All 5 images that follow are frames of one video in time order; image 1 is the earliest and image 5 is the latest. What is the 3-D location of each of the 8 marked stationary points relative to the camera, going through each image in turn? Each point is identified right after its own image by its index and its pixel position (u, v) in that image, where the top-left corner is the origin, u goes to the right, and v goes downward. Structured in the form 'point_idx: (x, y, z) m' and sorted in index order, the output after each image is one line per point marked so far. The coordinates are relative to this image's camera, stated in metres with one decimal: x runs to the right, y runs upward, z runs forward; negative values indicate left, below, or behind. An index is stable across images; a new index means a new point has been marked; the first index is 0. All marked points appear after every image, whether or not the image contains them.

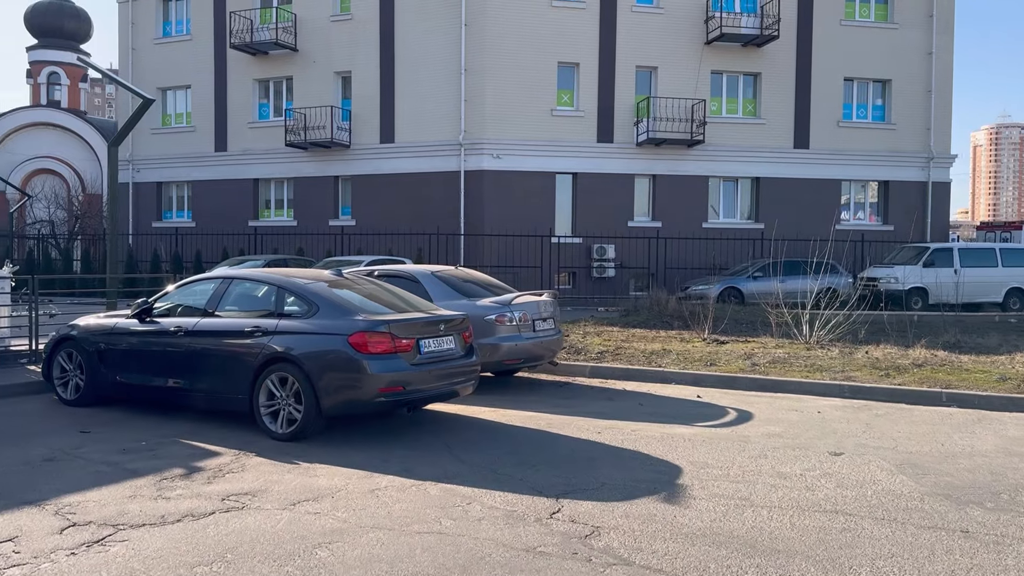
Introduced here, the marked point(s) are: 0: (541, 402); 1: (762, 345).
0: (+0.3, -1.2, +8.7) m
1: (+3.5, -0.8, +11.6) m
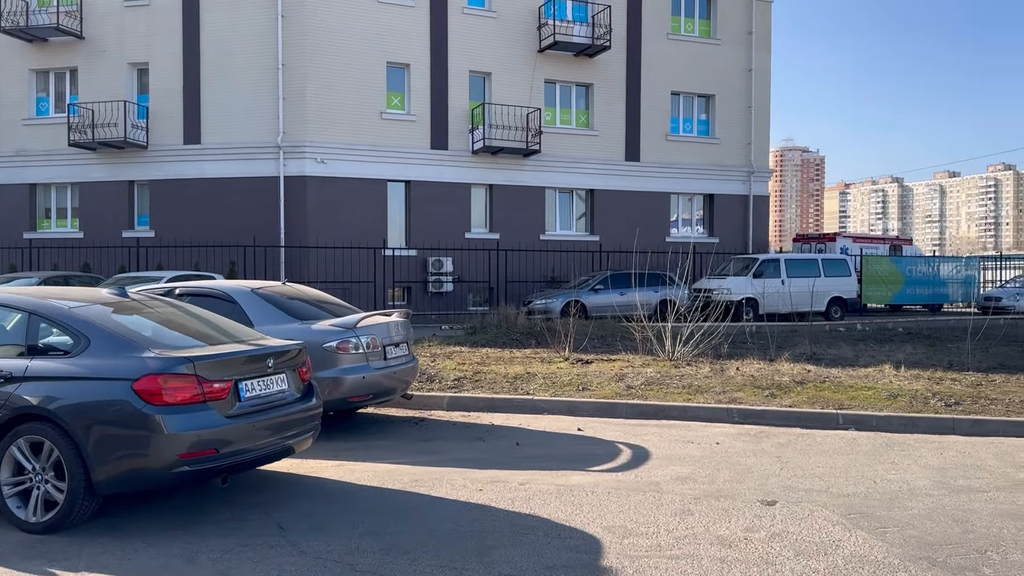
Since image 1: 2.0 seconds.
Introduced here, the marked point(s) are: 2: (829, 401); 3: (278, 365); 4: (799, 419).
0: (-1.0, -1.4, +7.0) m
1: (+1.5, -1.0, +10.6) m
2: (+3.2, -1.1, +8.3) m
3: (-1.6, -0.5, +5.6) m
4: (+2.7, -1.2, +7.9) m
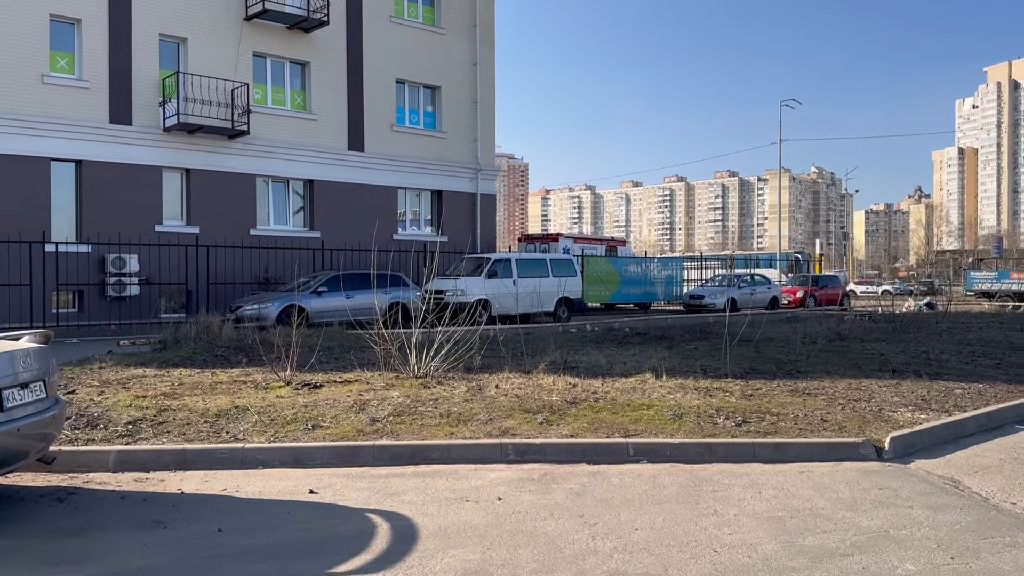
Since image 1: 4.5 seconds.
0: (-2.7, -1.5, +4.4) m
1: (-1.5, -1.0, +8.6) m
2: (+0.8, -1.2, +7.0) m
3: (-2.7, -0.6, +2.8) m
4: (+0.6, -1.3, +6.4) m
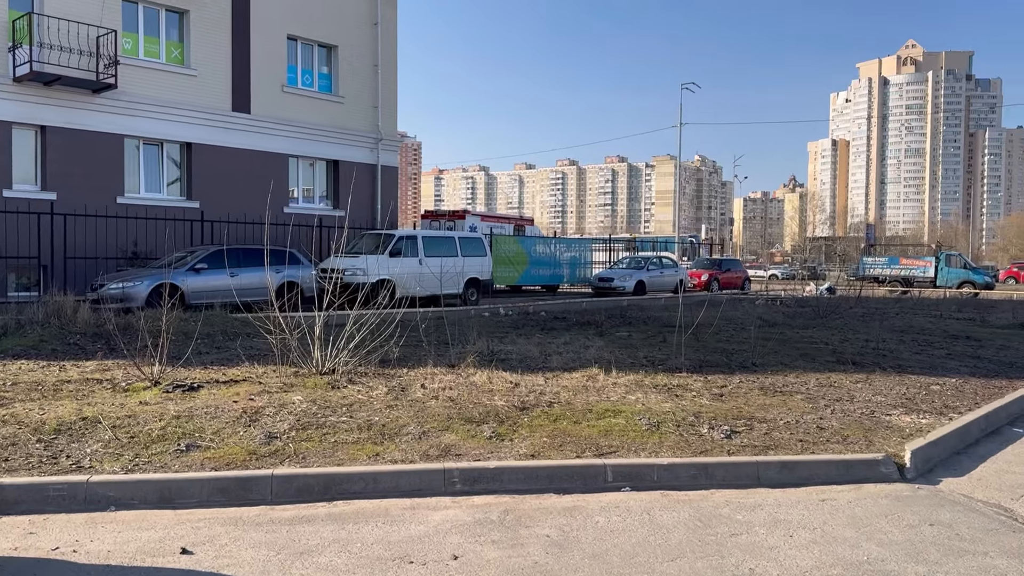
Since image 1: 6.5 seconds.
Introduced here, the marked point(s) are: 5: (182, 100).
0: (-2.7, -1.4, +2.6) m
1: (-2.1, -0.8, +6.9) m
2: (+0.4, -1.0, +5.6) m
3: (-2.5, -0.5, +1.0) m
4: (+0.2, -1.2, +5.0) m
5: (-7.4, +4.2, +18.4) m
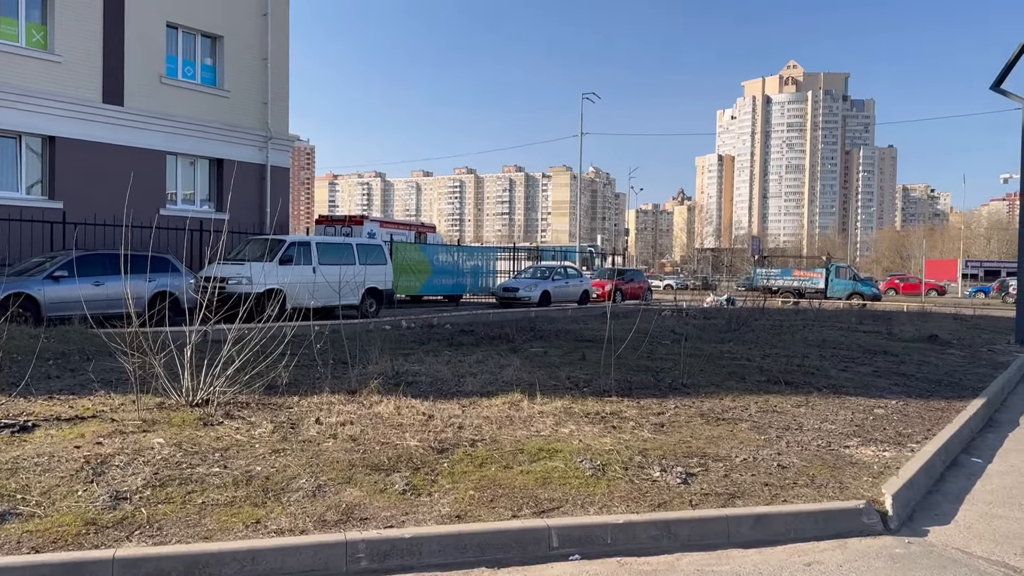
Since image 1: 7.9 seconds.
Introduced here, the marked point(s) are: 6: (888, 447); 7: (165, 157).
0: (-2.7, -1.4, +1.2) m
1: (-2.7, -1.0, +5.6) m
2: (0.0, -1.1, +4.6) m
3: (-2.4, -0.6, -0.3) m
4: (-0.1, -1.3, +4.0) m
5: (-9.4, +4.0, +16.4) m
6: (+2.8, -1.2, +6.1) m
7: (-7.9, +3.0, +18.9) m
